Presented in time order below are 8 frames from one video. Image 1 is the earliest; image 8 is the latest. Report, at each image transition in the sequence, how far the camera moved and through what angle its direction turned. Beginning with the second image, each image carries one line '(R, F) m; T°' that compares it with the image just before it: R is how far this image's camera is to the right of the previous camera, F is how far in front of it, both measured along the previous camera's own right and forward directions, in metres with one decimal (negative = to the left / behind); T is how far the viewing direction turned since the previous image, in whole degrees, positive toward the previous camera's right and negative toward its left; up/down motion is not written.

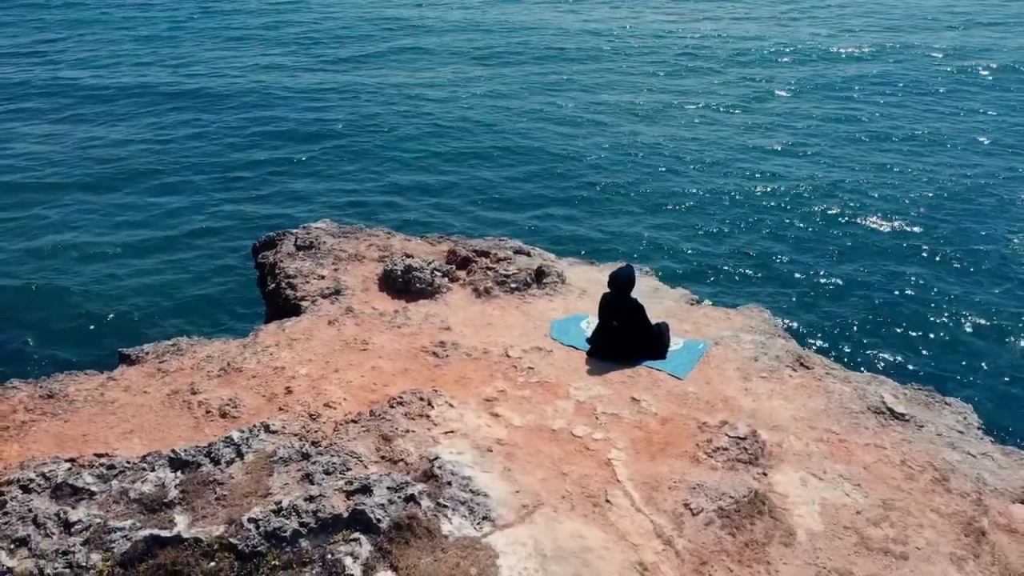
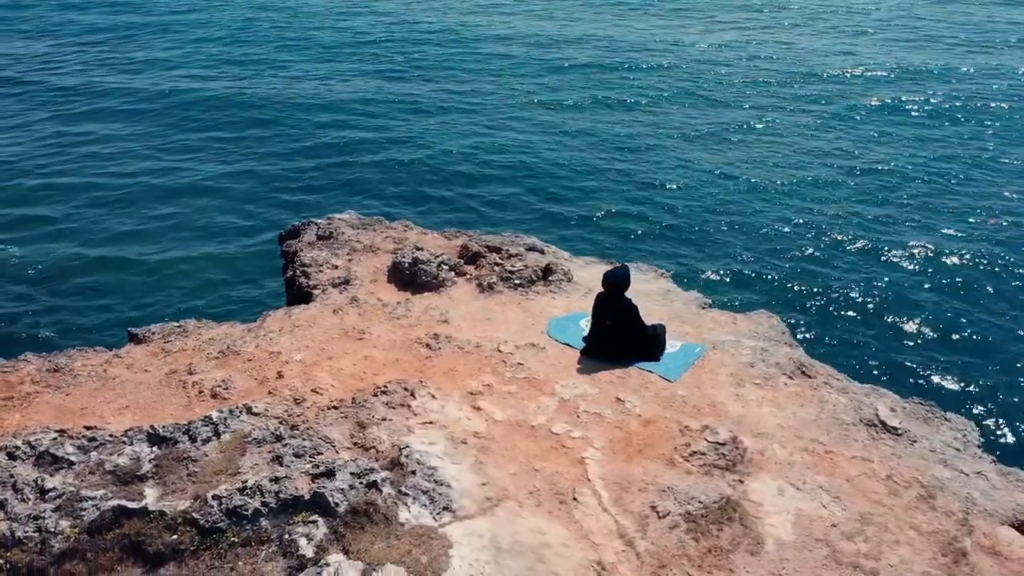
(+0.9, 0.0) m; -4°
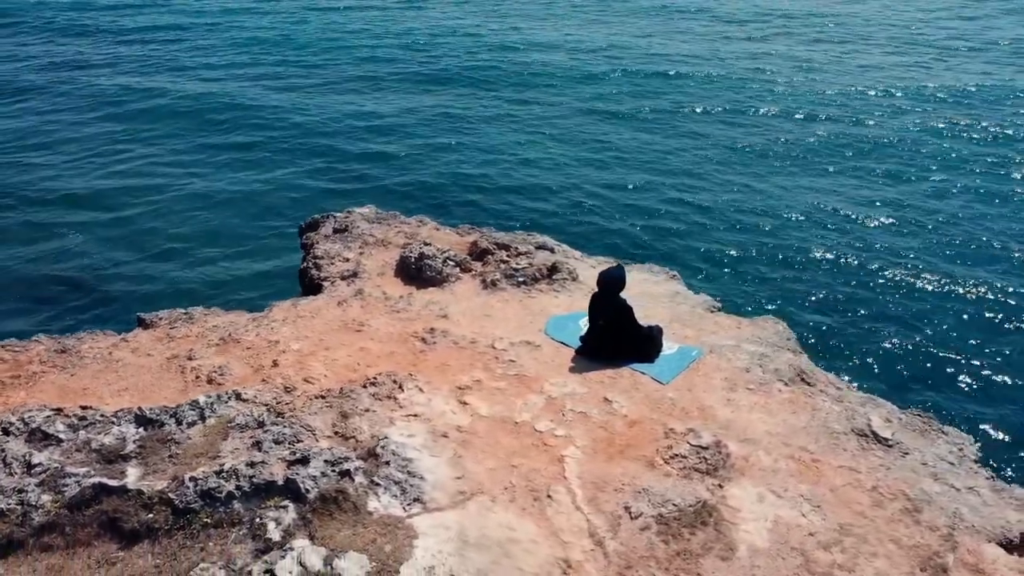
(+0.7, 0.0) m; -3°
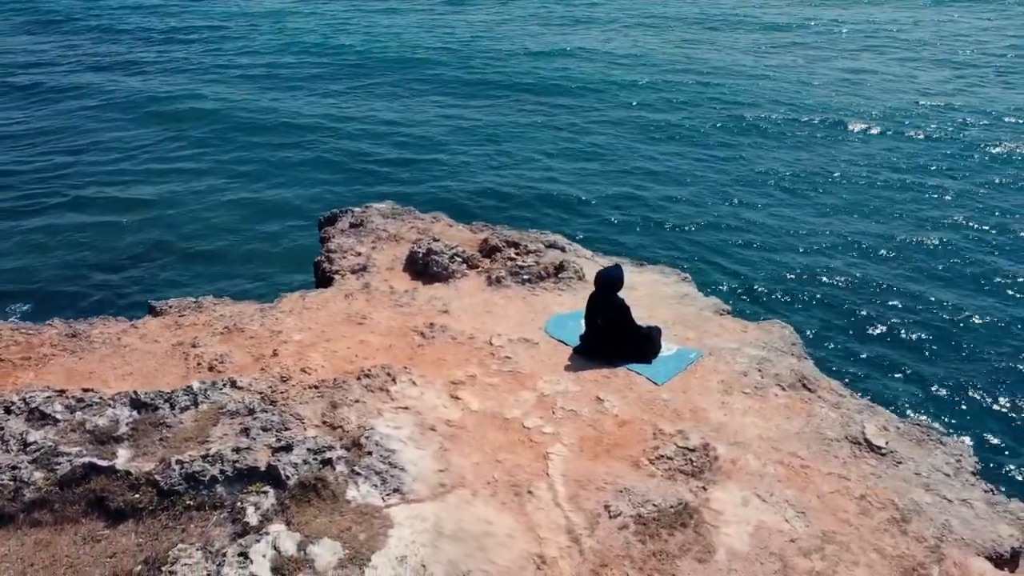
(+0.6, 0.0) m; -3°
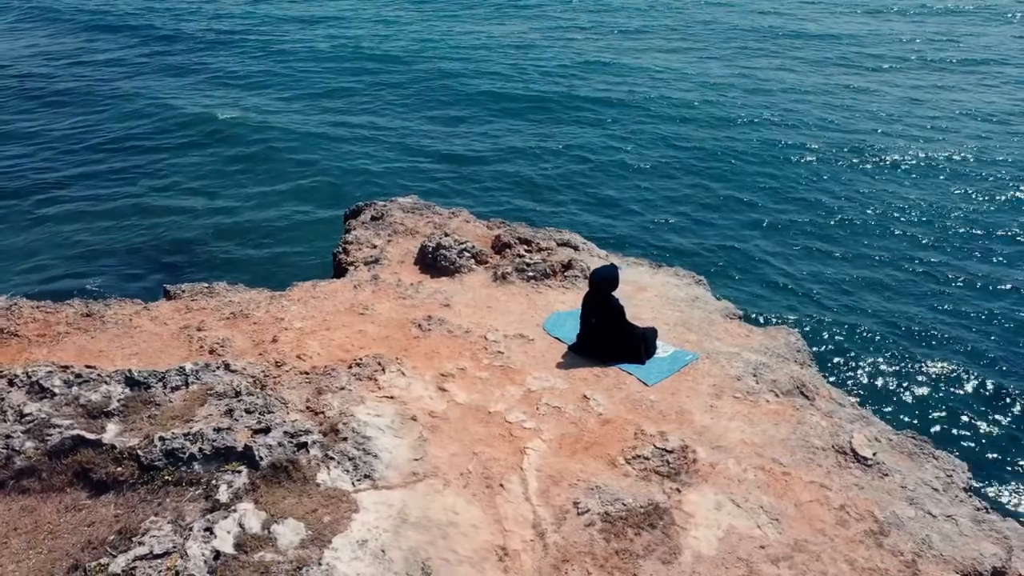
(+0.9, -0.1) m; -4°
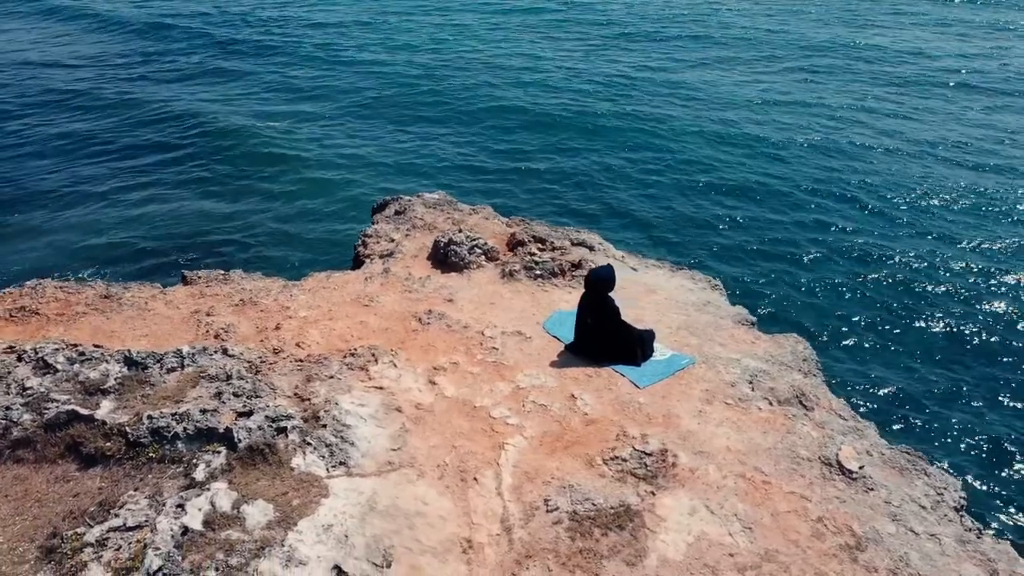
(+0.9, 0.0) m; -4°
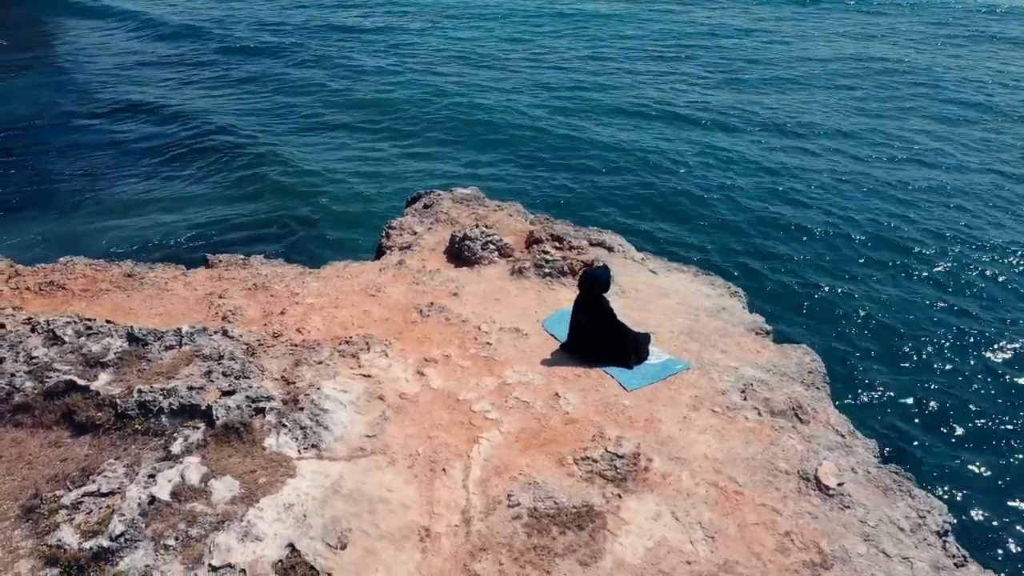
(+1.1, 0.0) m; -5°
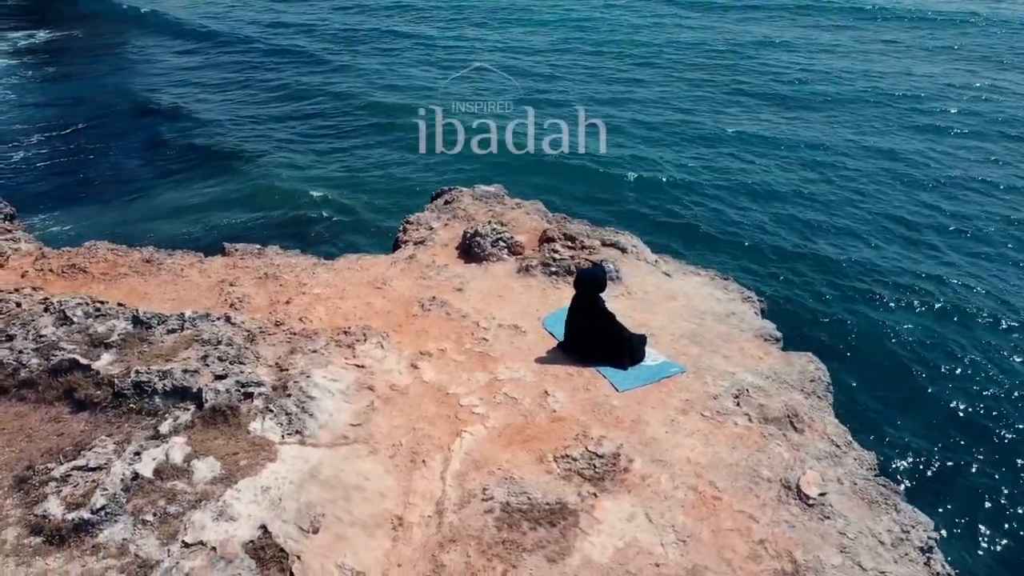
(+0.8, -0.1) m; -4°
